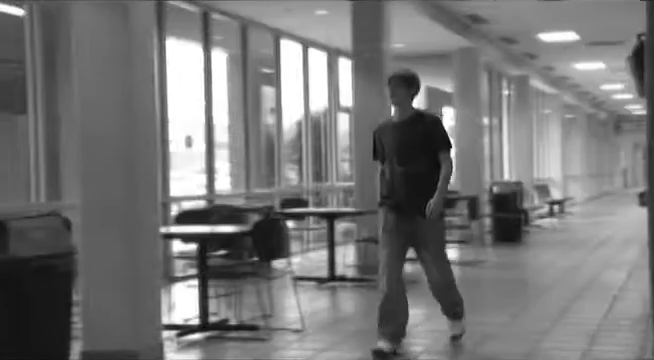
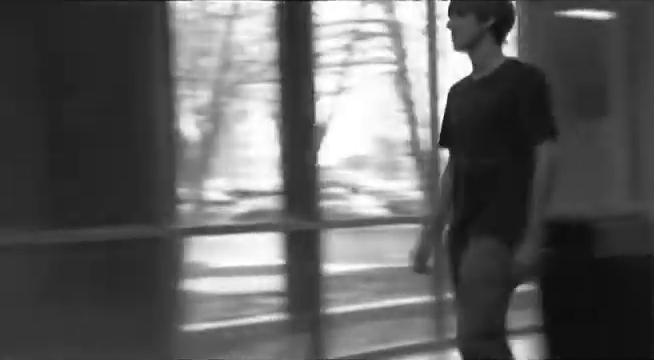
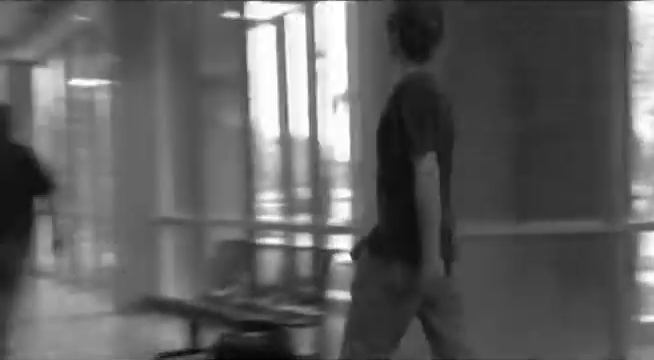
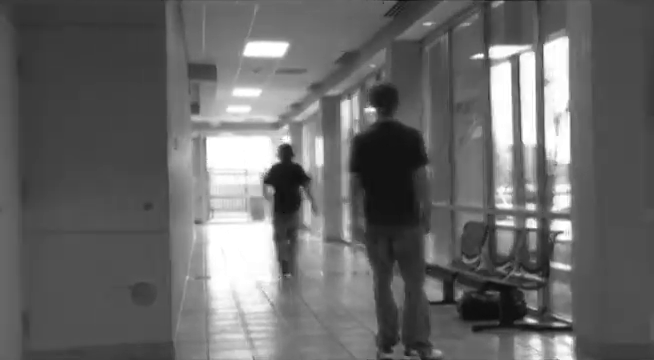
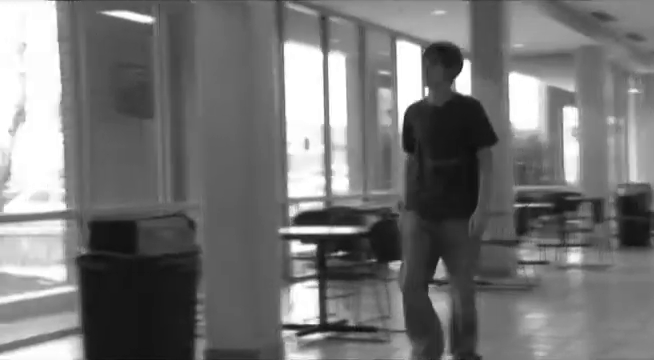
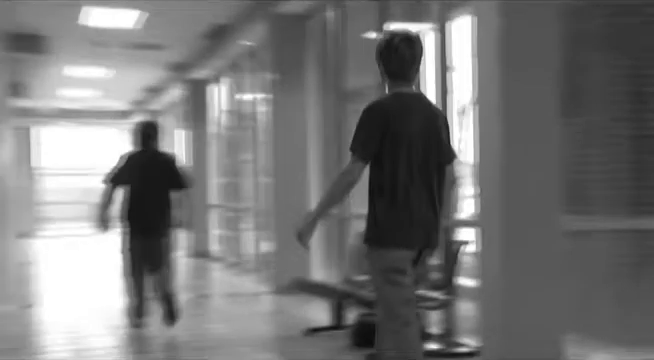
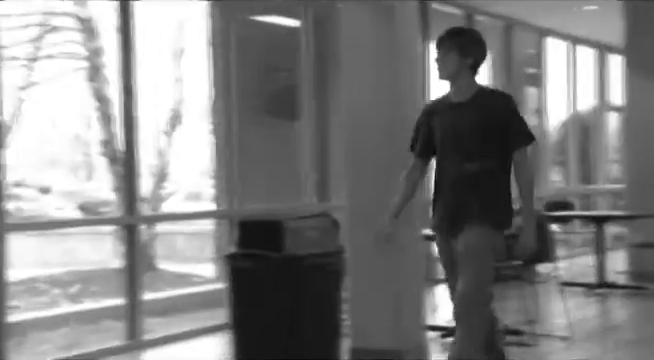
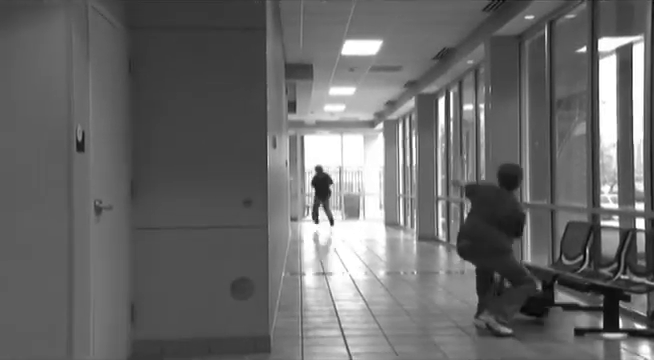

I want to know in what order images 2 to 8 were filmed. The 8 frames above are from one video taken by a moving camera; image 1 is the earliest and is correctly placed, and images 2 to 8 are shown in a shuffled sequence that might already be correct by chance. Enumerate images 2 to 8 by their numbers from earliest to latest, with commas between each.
5, 7, 2, 3, 6, 4, 8
